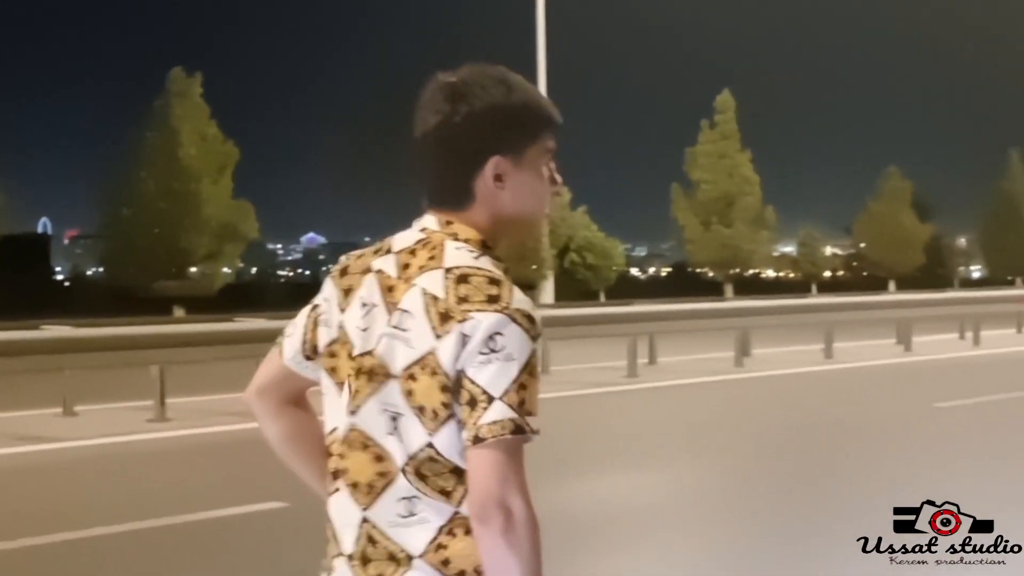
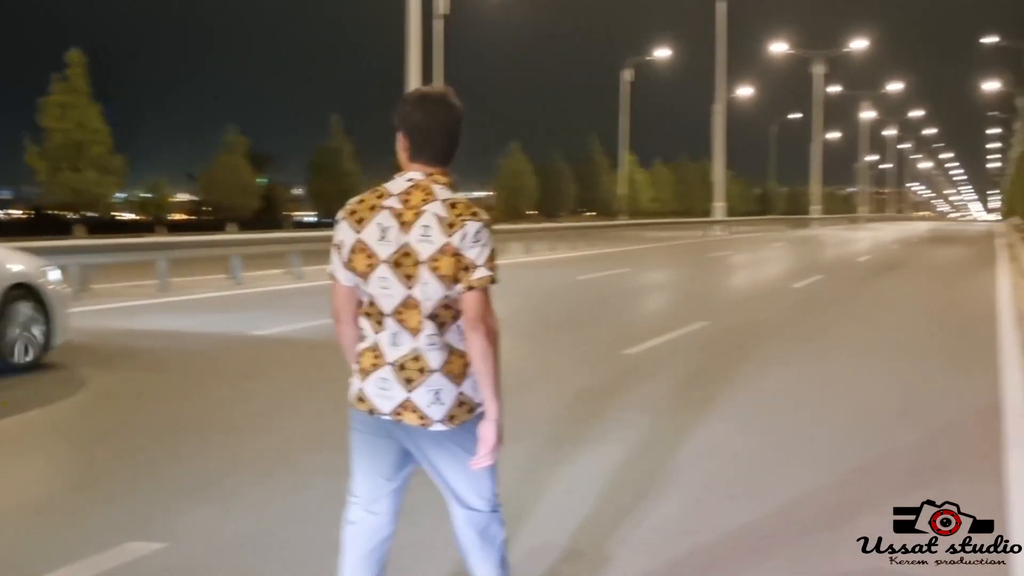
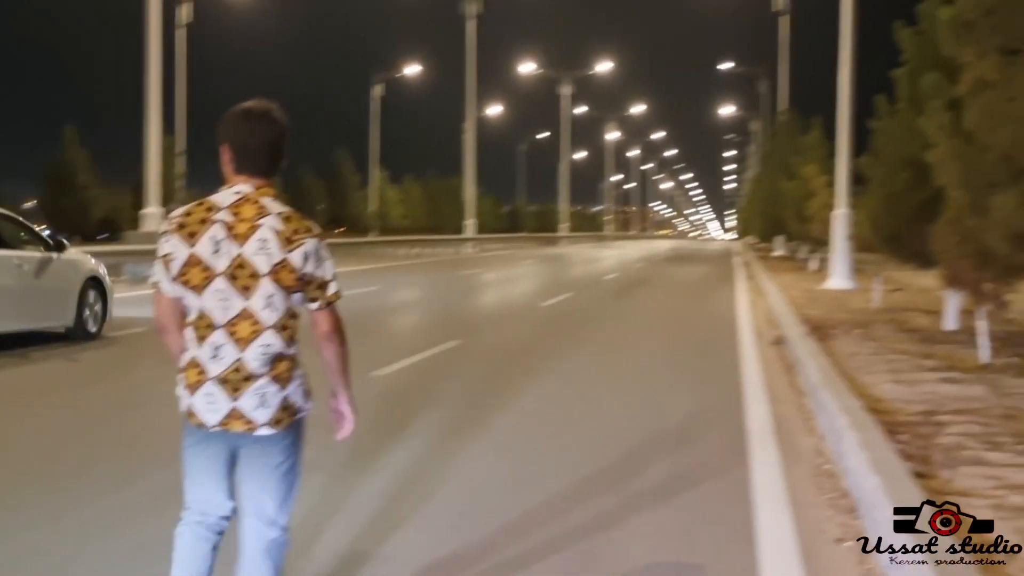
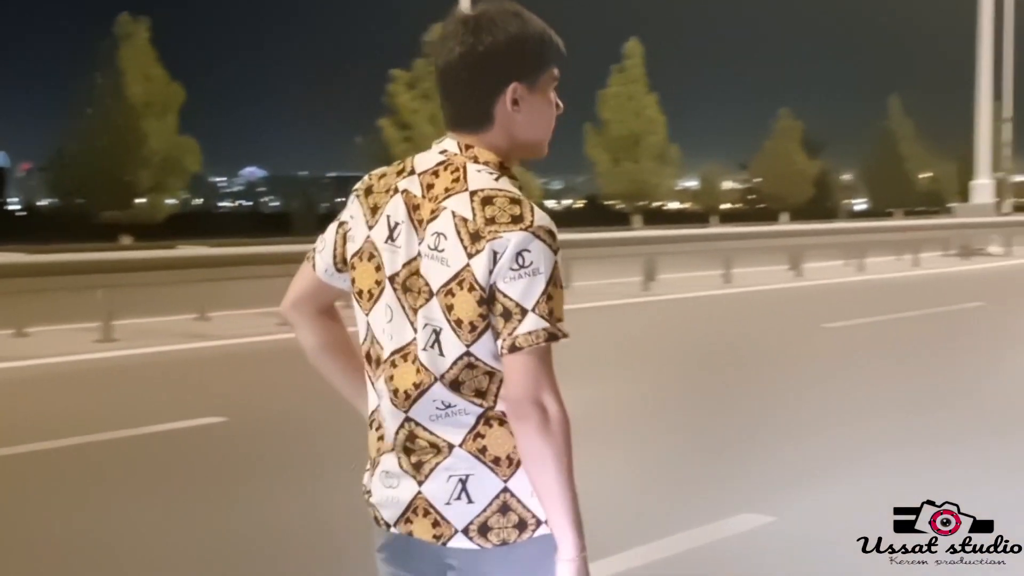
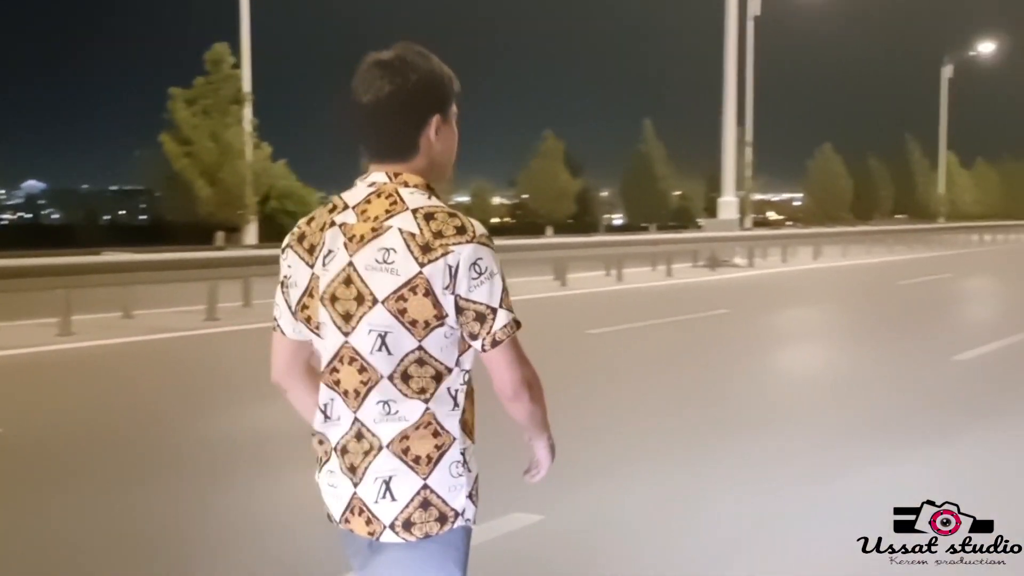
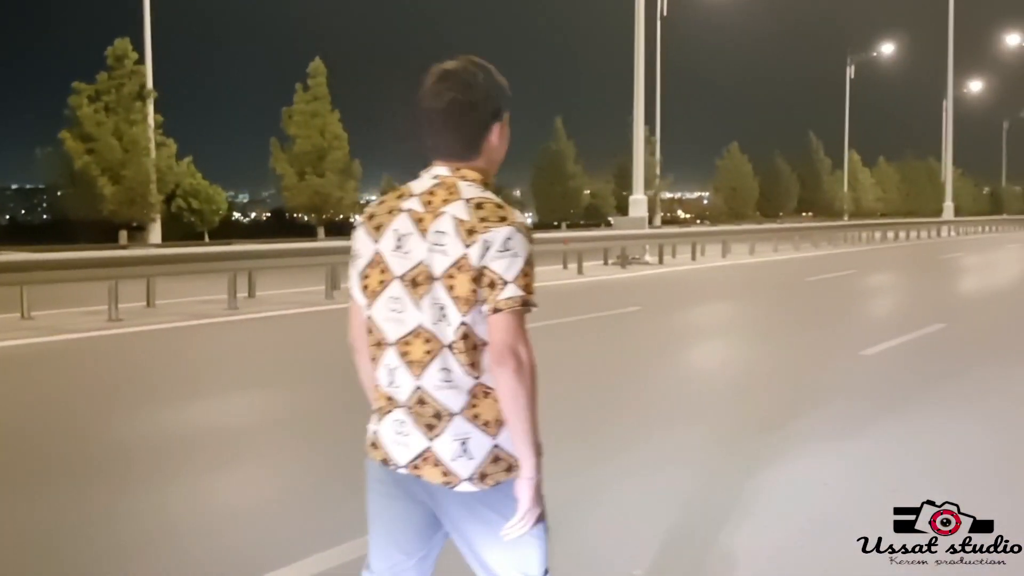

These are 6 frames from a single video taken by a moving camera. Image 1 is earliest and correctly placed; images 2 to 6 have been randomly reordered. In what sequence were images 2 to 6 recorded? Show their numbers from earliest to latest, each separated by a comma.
4, 5, 6, 2, 3
